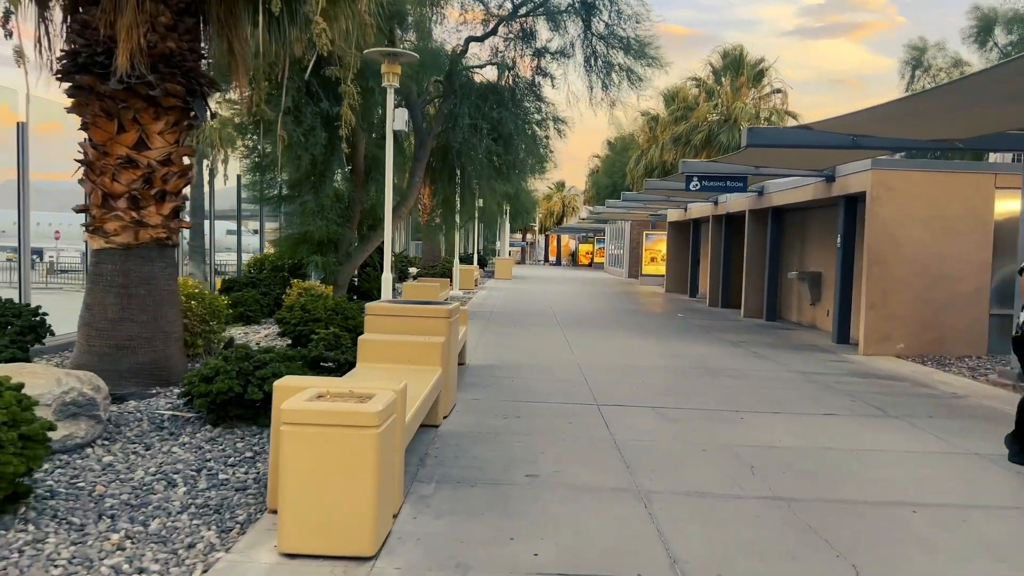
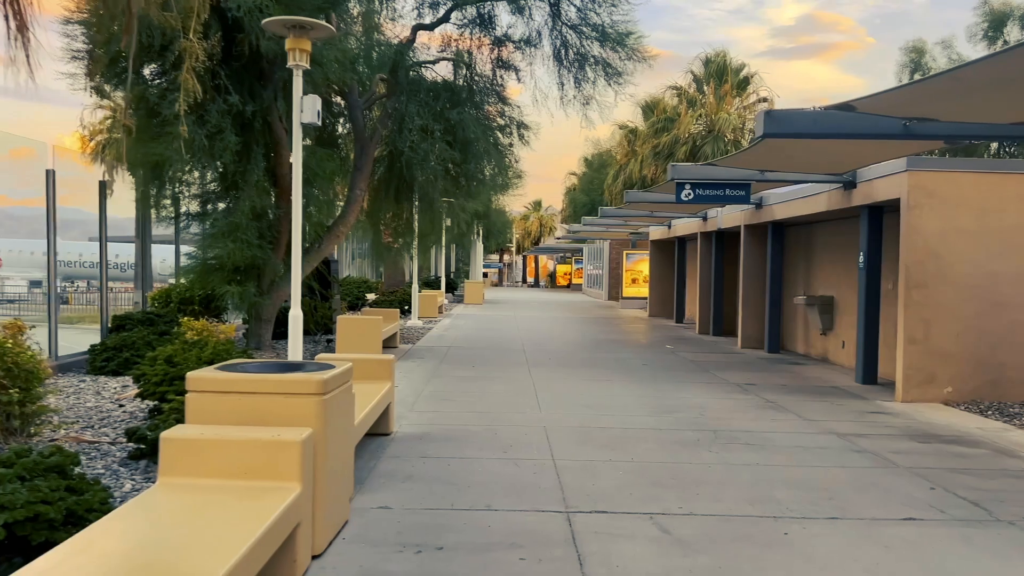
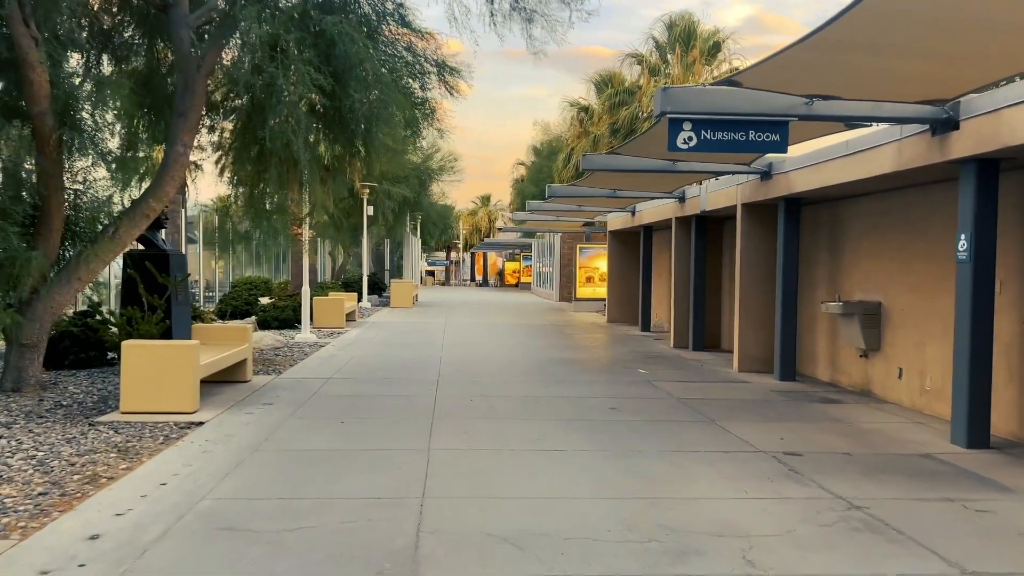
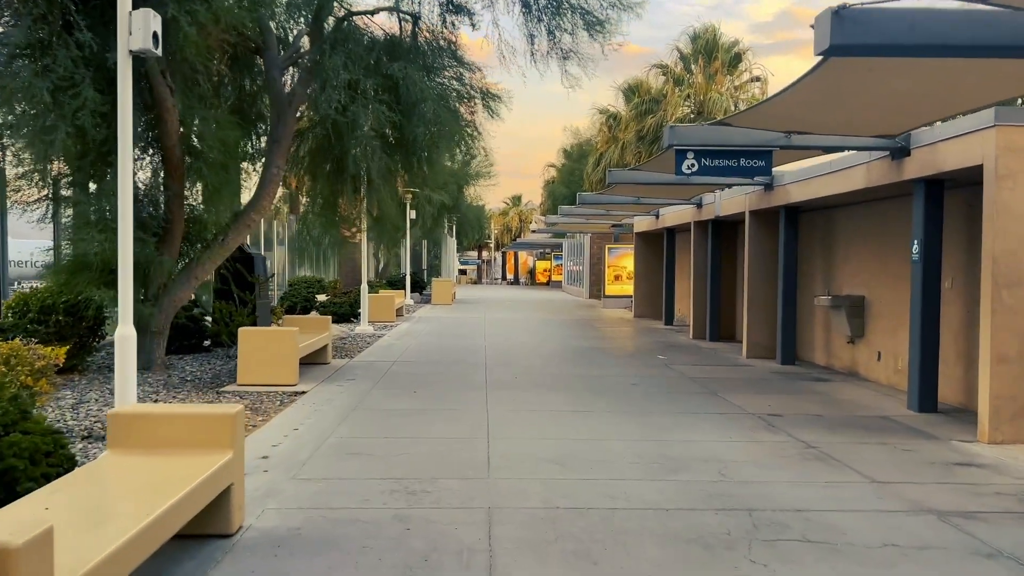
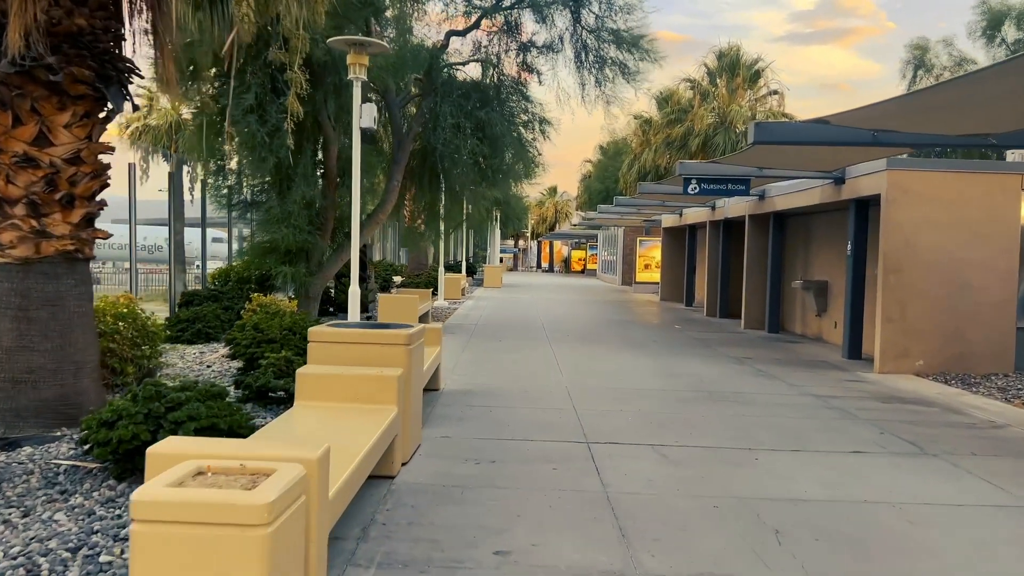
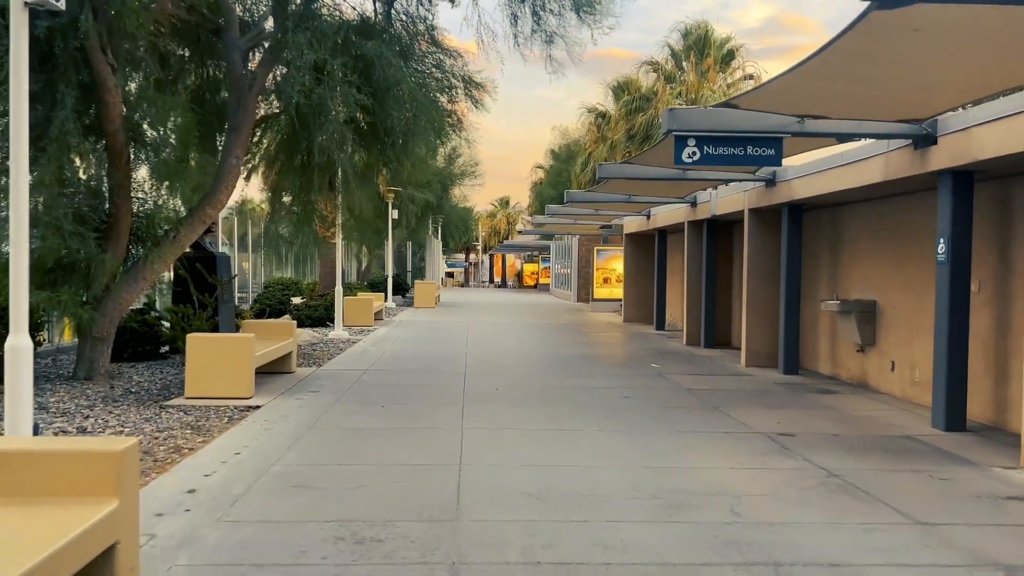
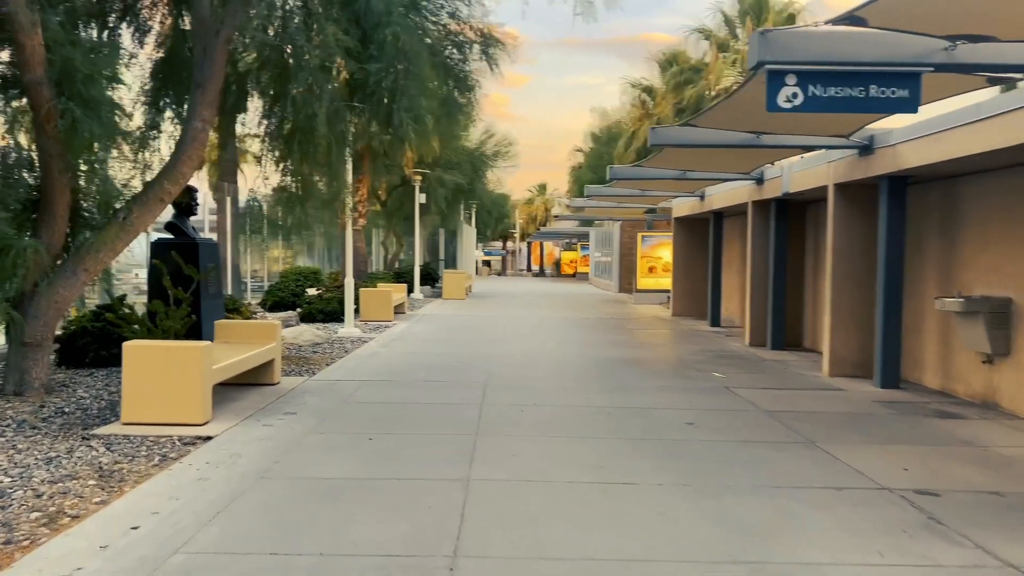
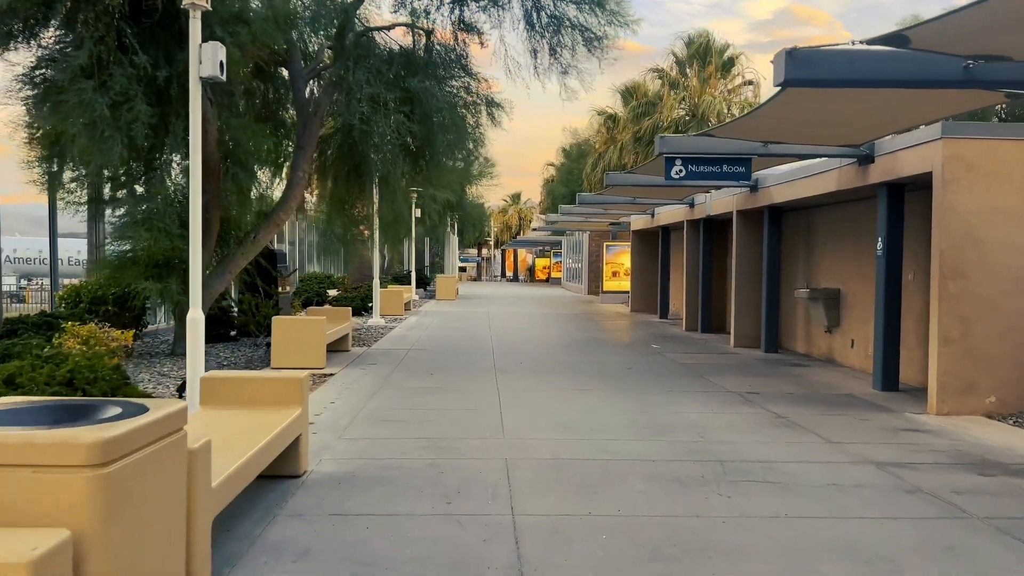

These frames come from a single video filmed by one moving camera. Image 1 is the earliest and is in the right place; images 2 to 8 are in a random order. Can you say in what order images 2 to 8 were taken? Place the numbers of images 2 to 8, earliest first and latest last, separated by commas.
5, 2, 8, 4, 6, 3, 7
